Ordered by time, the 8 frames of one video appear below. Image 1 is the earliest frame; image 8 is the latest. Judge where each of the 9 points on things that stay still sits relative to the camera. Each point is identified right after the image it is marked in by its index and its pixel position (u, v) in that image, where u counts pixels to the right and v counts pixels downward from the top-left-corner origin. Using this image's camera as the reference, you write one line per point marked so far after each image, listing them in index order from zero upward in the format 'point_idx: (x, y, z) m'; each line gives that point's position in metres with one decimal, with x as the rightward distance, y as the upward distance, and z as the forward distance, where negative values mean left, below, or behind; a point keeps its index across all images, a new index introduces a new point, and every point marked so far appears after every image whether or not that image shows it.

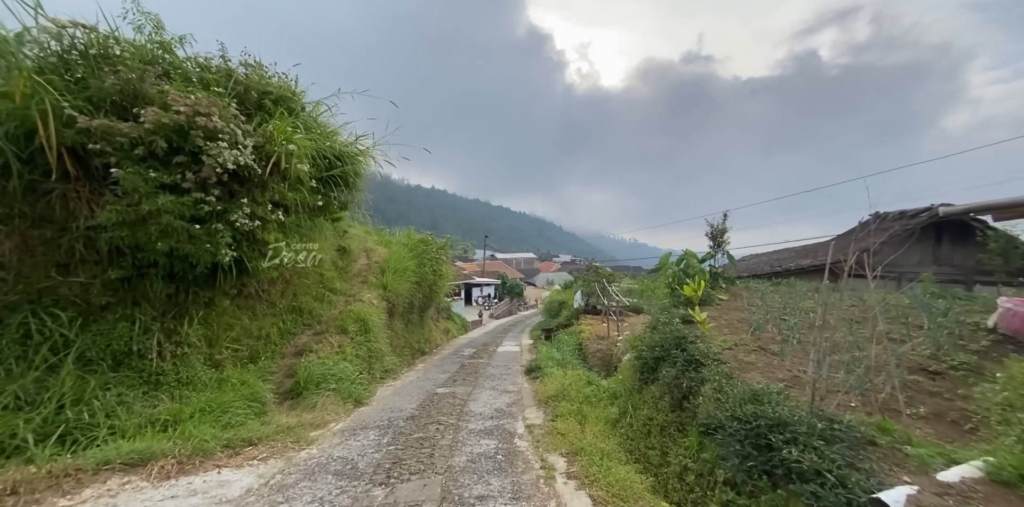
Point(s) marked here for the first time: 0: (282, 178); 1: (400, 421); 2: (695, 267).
0: (-2.6, +0.8, +4.6) m
1: (-1.3, -1.9, +4.6) m
2: (+2.9, -0.2, +6.4) m
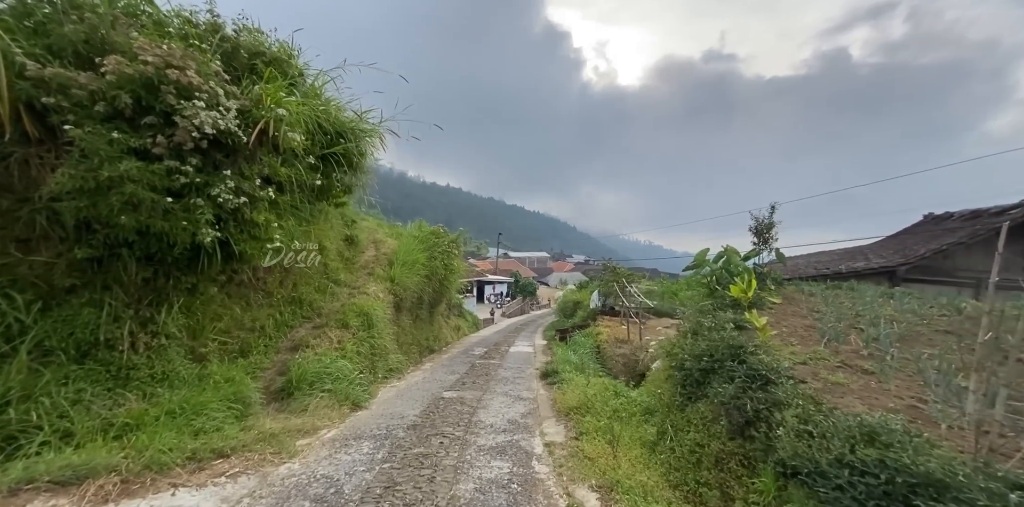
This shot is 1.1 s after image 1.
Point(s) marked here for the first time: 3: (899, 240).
0: (-2.4, +1.0, +4.0) m
1: (-1.1, -1.7, +3.9) m
2: (+3.1, -0.2, +5.6) m
3: (+10.0, +0.4, +10.7) m
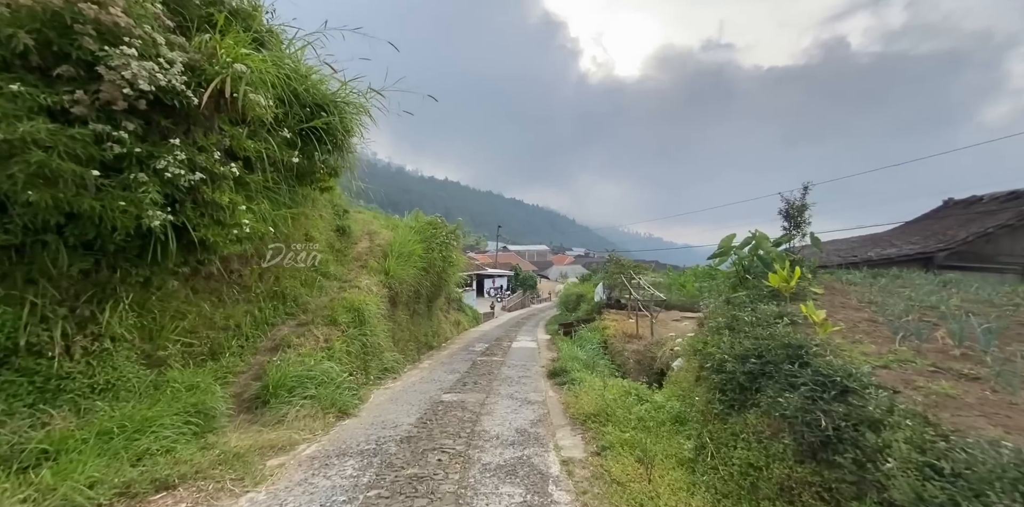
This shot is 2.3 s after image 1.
0: (-2.3, +1.1, +3.4) m
1: (-1.0, -1.6, +3.4) m
2: (+3.2, 0.0, +5.0) m
3: (+10.1, +0.7, +10.1) m
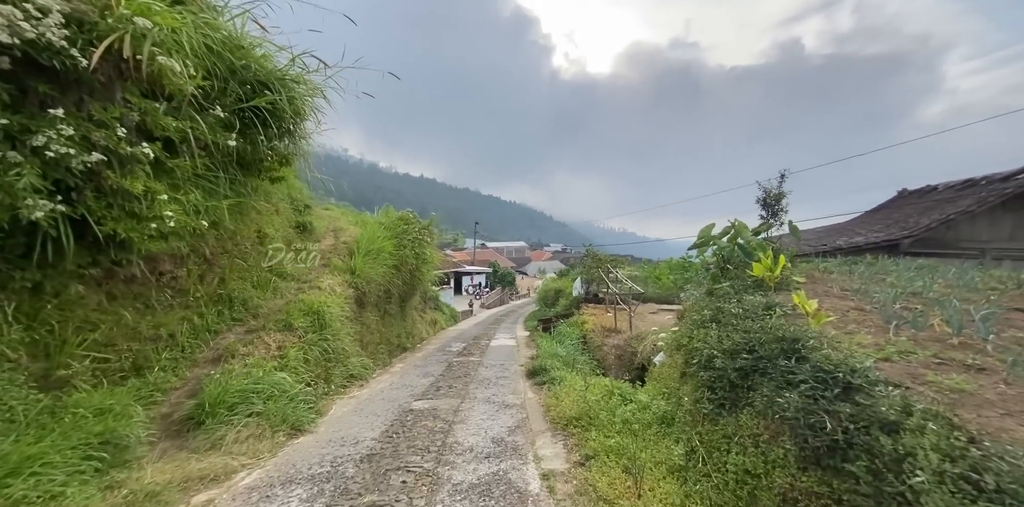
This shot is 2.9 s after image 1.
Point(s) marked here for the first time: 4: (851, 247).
0: (-2.6, +1.1, +2.9) m
1: (-1.2, -1.6, +3.0) m
2: (+2.9, +0.1, +4.9) m
3: (+9.5, +1.0, +10.3) m
4: (+6.7, +0.1, +8.0) m
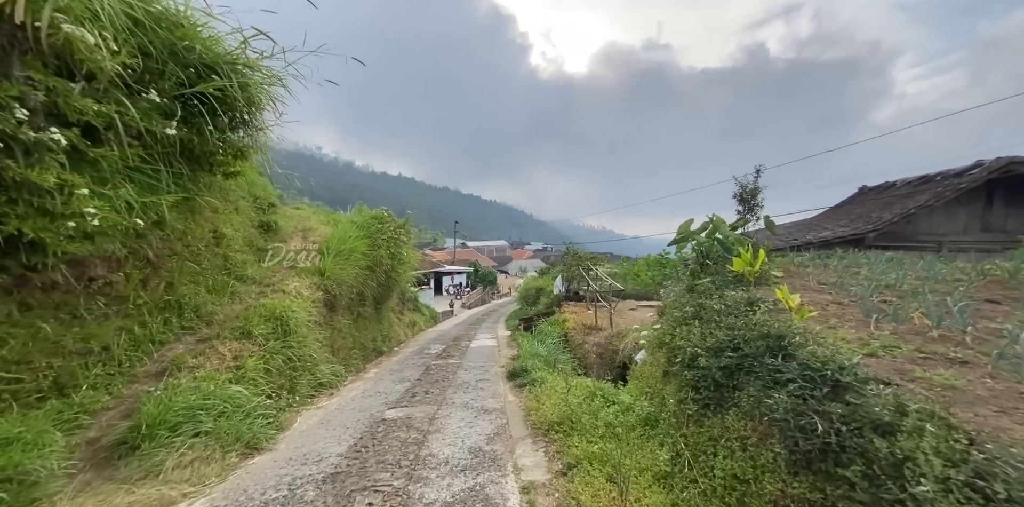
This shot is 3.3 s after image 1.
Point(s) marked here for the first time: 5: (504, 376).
0: (-2.8, +1.1, +2.6) m
1: (-1.4, -1.6, +2.7) m
2: (+2.6, +0.2, +4.8) m
3: (+8.9, +1.2, +10.5) m
4: (+6.2, +0.3, +8.1) m
5: (-0.1, -1.9, +6.2) m
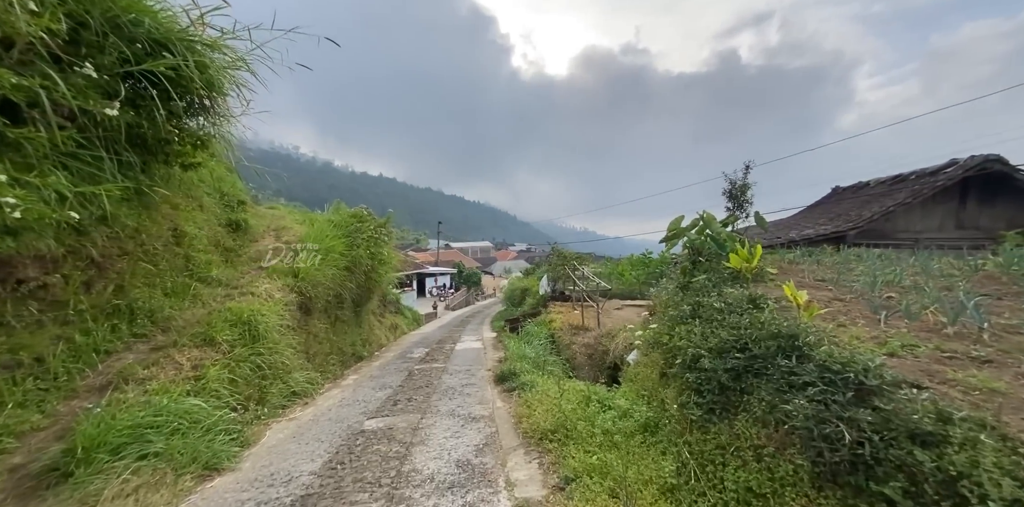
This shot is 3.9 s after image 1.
0: (-2.8, +1.1, +2.2) m
1: (-1.4, -1.5, +2.4) m
2: (+2.4, +0.2, +4.7) m
3: (+8.5, +1.3, +10.6) m
4: (+5.9, +0.3, +8.1) m
5: (-0.3, -1.9, +6.0) m
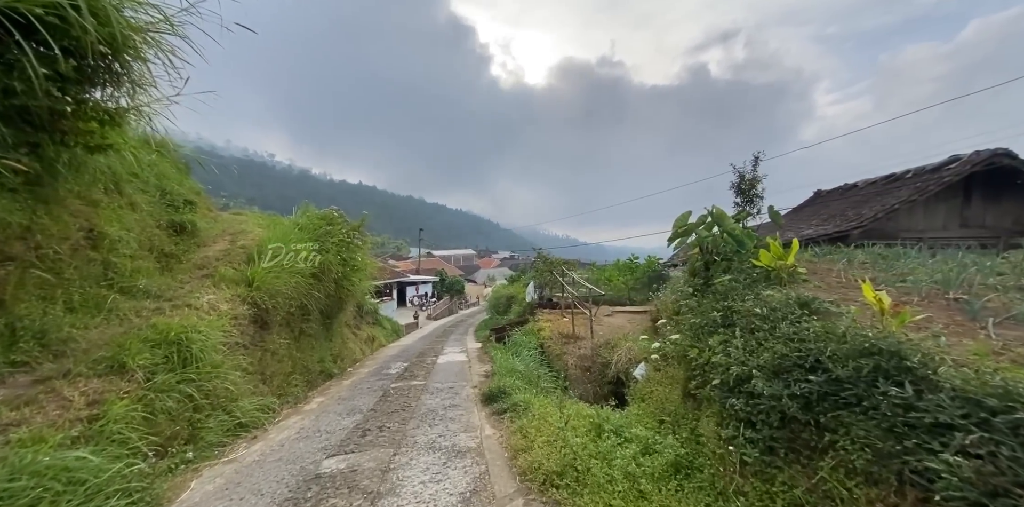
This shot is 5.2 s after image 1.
0: (-2.8, +1.1, +1.5) m
1: (-1.4, -1.5, +1.7) m
2: (+2.3, +0.3, +4.1) m
3: (+8.1, +1.3, +10.3) m
4: (+5.7, +0.3, +7.7) m
5: (-0.4, -1.9, +5.2) m
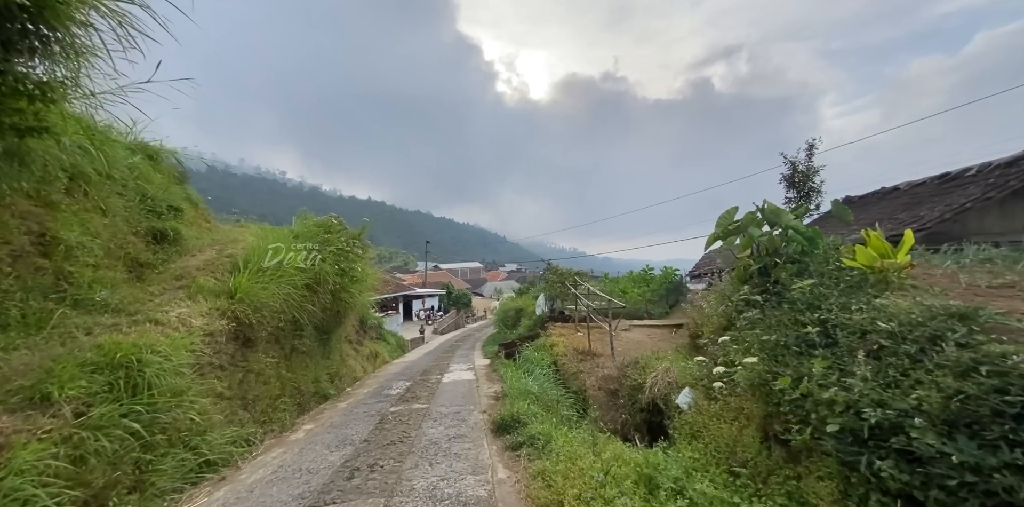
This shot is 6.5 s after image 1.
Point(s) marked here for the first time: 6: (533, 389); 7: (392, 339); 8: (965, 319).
0: (-2.7, +1.2, +0.9) m
1: (-1.3, -1.5, +1.0) m
2: (+2.5, +0.2, +3.4) m
3: (+8.4, +1.1, +9.6) m
4: (+5.9, +0.2, +7.0) m
5: (-0.3, -2.0, +4.6) m
6: (+0.3, -2.0, +5.9) m
7: (-4.3, -3.0, +14.4) m
8: (+1.9, -0.3, +1.8) m
